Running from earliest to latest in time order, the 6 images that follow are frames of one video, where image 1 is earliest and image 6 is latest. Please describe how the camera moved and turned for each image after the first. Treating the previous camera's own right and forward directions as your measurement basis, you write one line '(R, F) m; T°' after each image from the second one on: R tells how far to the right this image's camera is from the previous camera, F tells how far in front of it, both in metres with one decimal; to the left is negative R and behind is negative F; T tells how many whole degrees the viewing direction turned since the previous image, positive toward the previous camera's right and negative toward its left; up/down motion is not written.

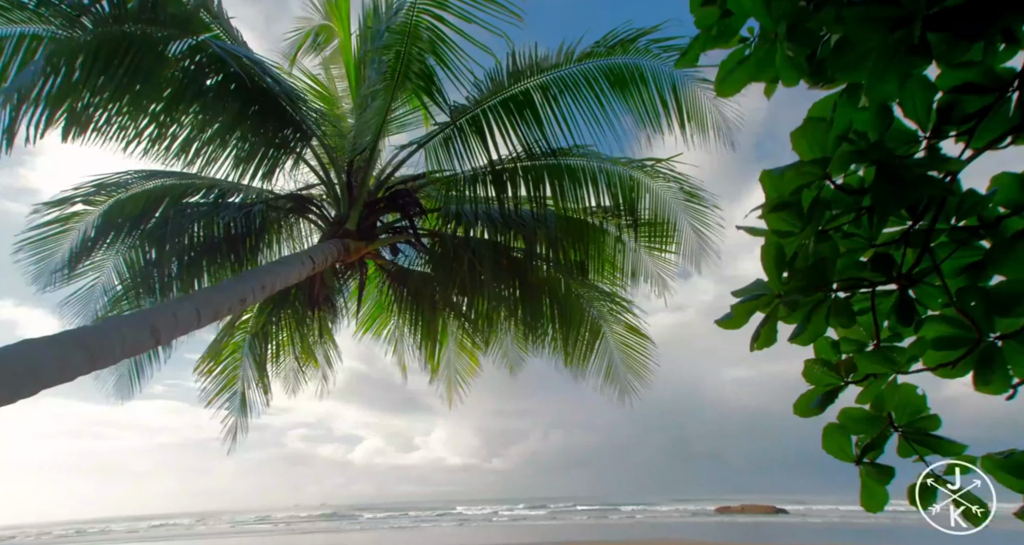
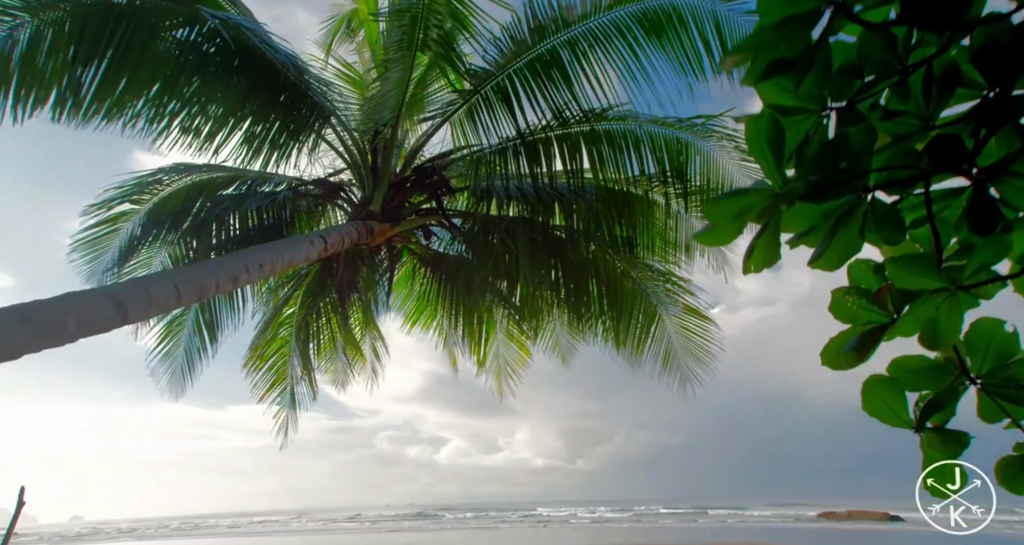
(+0.3, +0.4) m; -7°
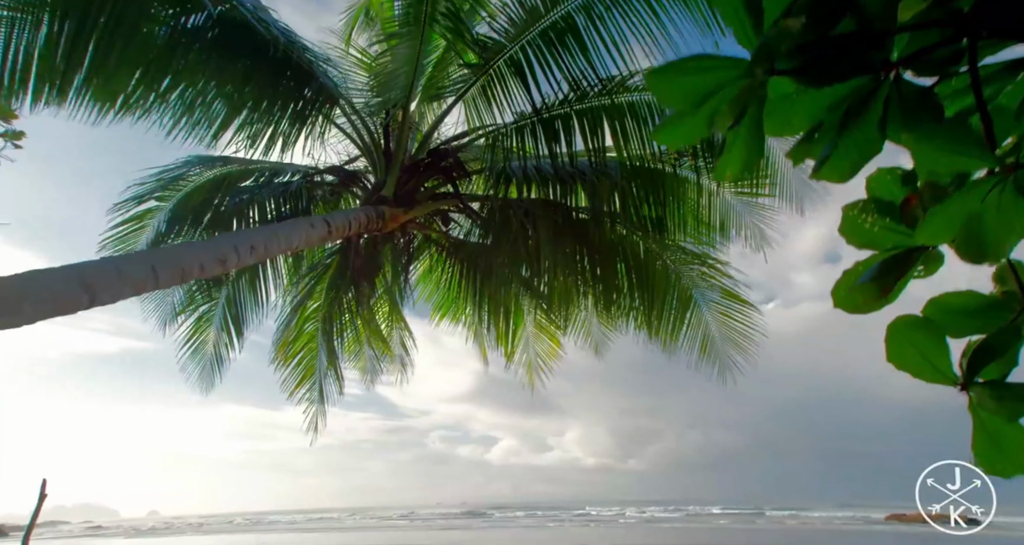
(+0.2, +0.3) m; -5°
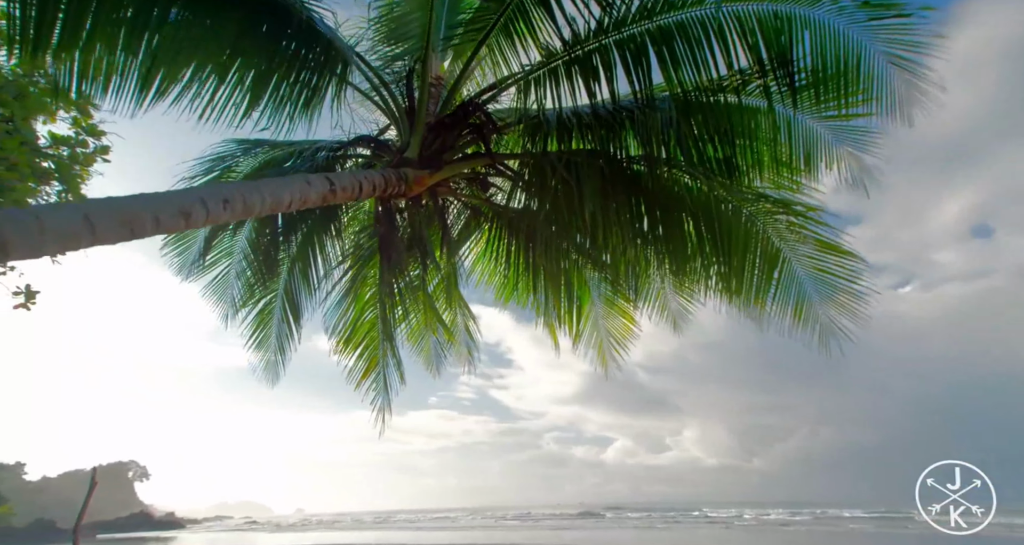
(+0.4, +0.6) m; -10°
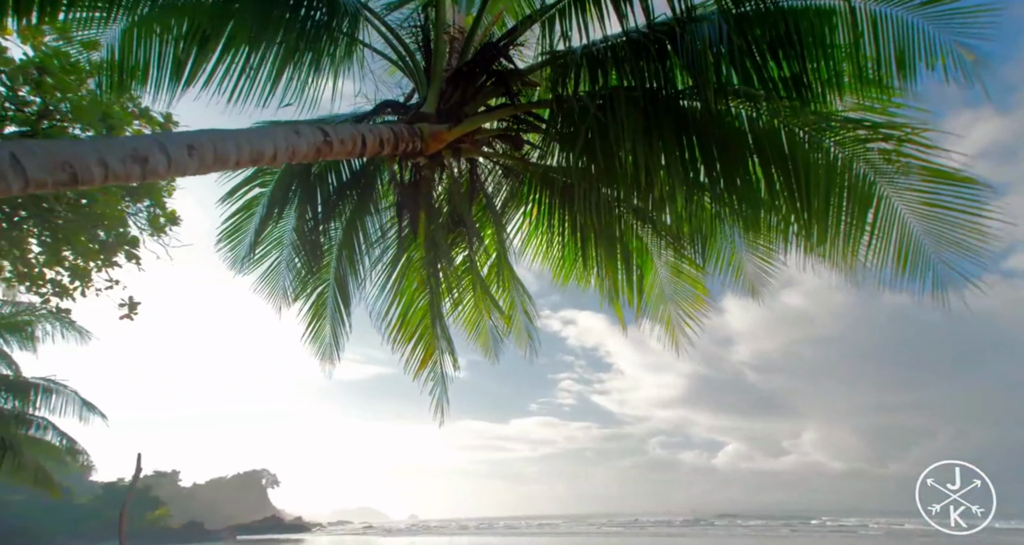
(+0.4, +0.5) m; -9°
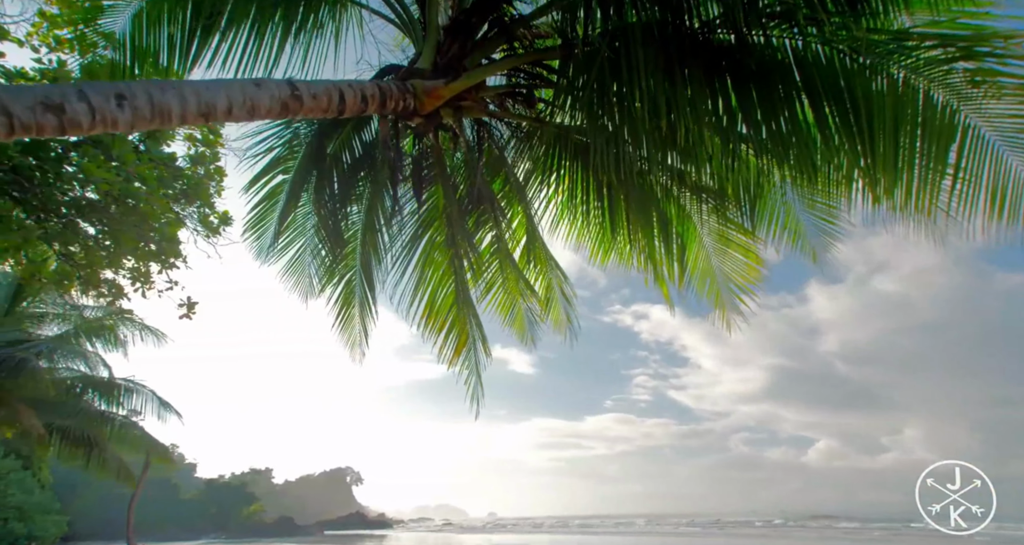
(+0.4, +0.4) m; -7°
